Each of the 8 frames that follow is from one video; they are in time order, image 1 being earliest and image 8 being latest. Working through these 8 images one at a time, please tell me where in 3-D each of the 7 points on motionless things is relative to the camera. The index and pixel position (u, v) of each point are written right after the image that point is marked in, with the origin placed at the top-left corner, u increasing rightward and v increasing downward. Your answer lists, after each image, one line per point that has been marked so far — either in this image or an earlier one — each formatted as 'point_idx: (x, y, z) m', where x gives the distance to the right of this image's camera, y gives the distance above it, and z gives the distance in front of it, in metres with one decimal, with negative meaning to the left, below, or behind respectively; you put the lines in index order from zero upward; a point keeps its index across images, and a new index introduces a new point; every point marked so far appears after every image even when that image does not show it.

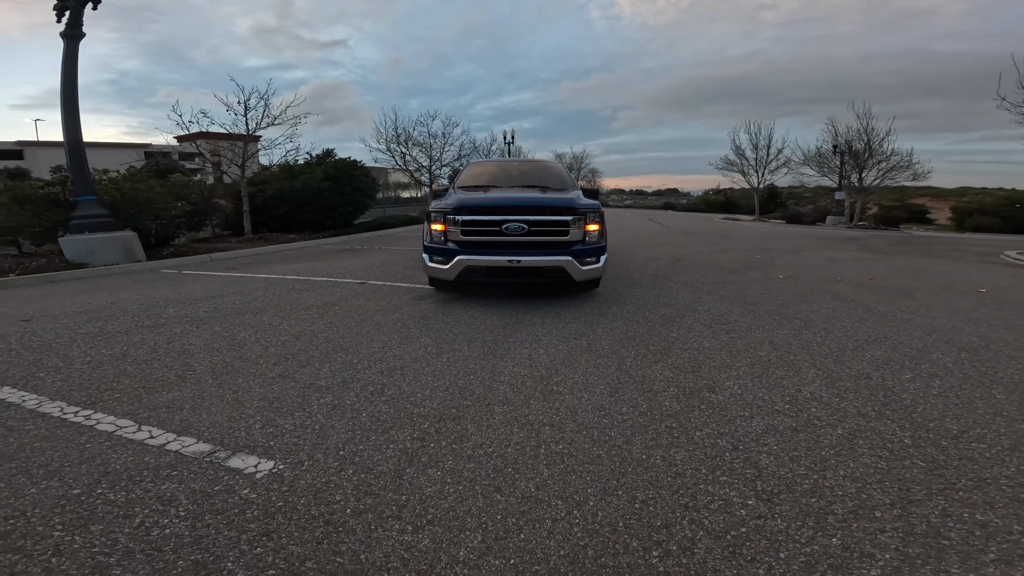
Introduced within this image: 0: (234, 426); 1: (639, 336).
0: (-1.7, -0.8, +2.5) m
1: (+1.6, -0.6, +4.2) m
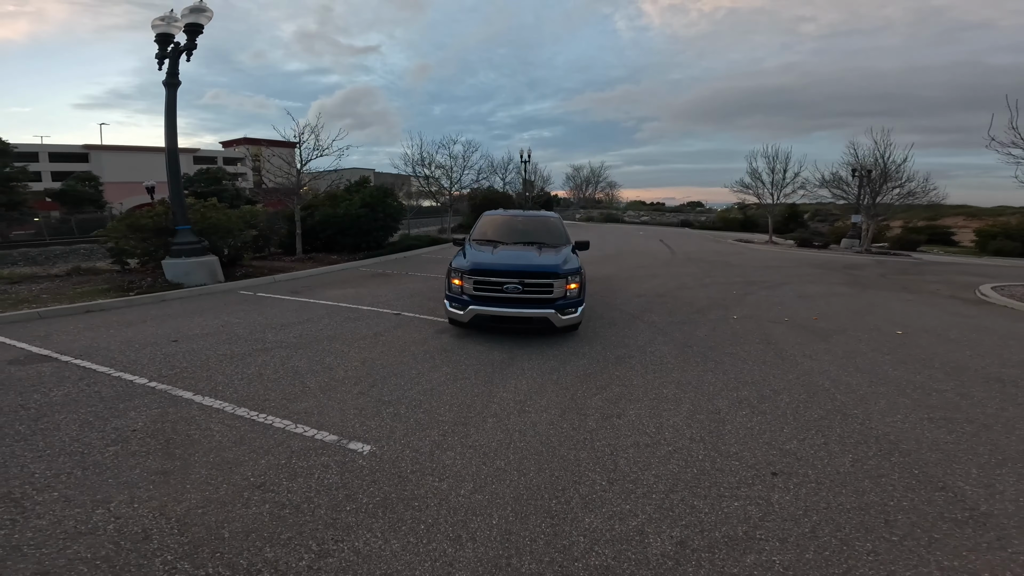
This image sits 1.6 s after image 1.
0: (-1.9, -1.5, +4.6) m
1: (+1.5, -1.4, +6.1) m
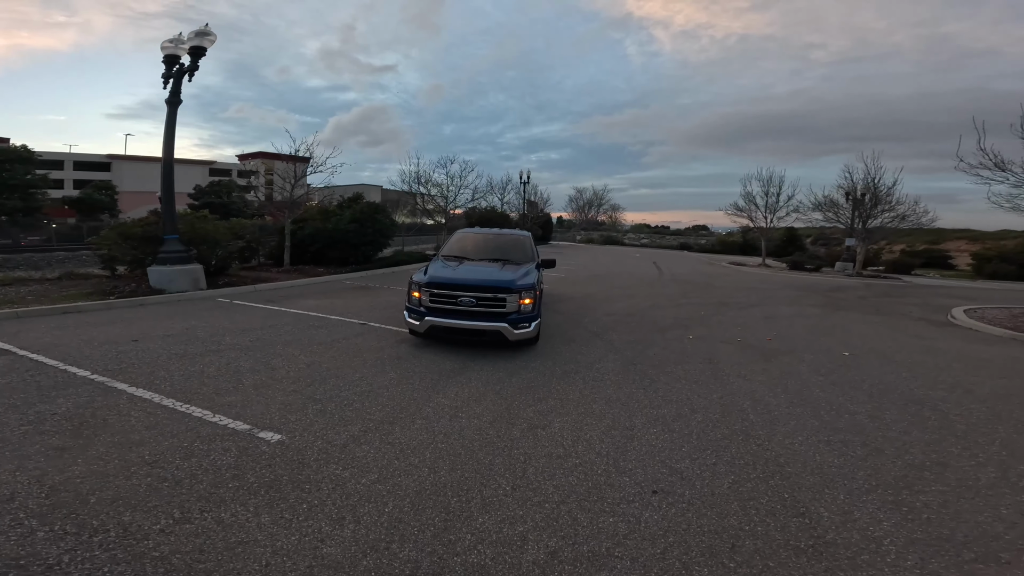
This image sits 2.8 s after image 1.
0: (-2.9, -1.5, +4.8) m
1: (+0.5, -1.5, +6.2) m
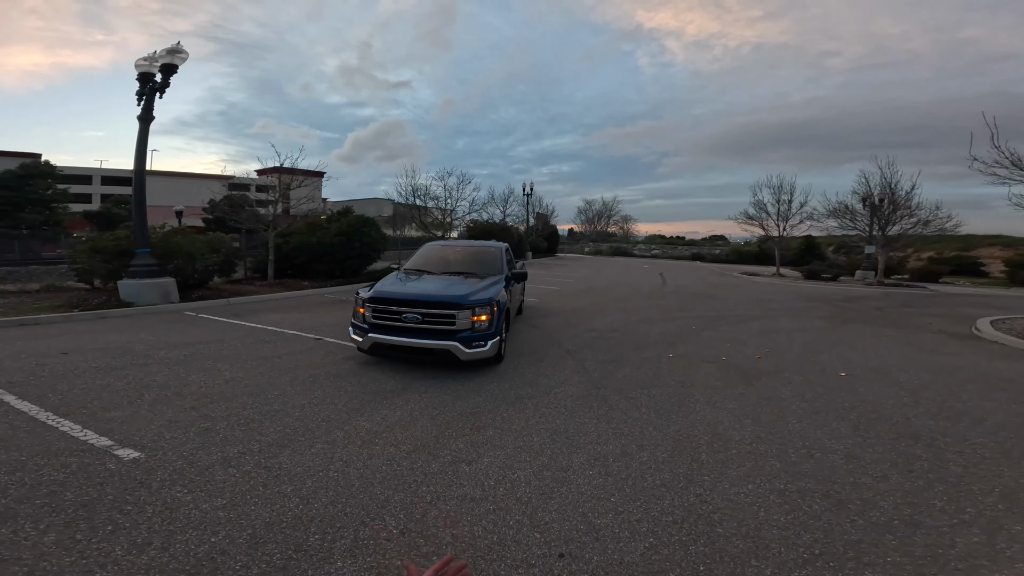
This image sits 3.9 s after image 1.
0: (-3.9, -1.6, +4.2) m
1: (-0.4, -1.7, +5.5) m
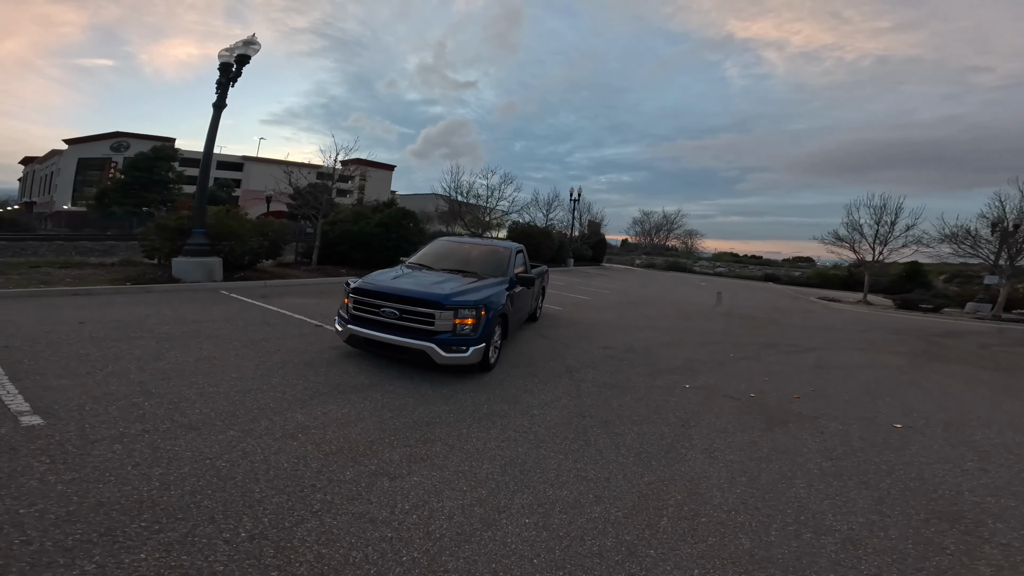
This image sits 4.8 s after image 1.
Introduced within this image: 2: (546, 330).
0: (-4.5, -1.3, +4.1) m
1: (-0.9, -1.7, +4.9) m
2: (+0.8, -1.0, +9.5) m
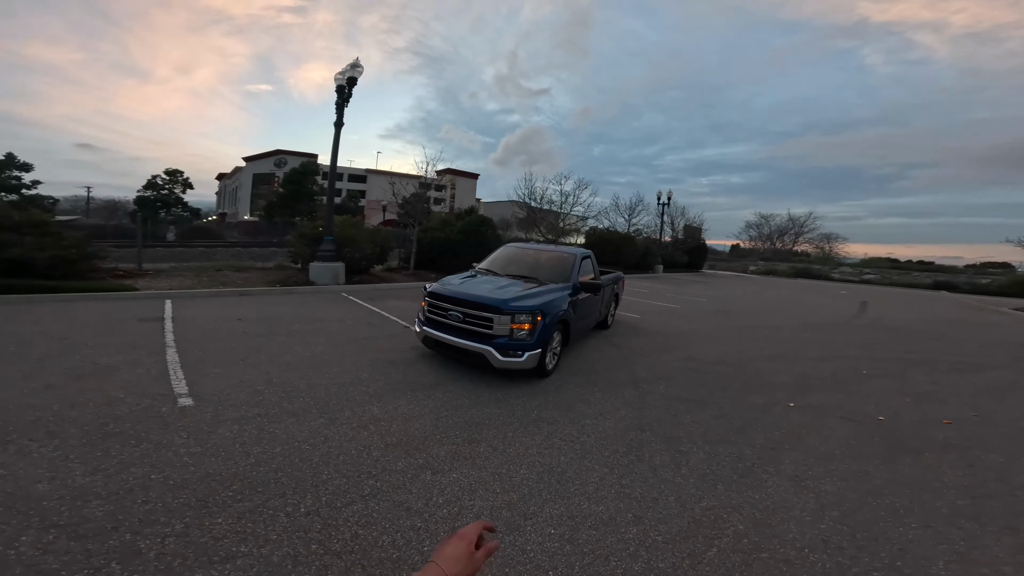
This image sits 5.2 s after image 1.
0: (-4.0, -1.3, +5.2) m
1: (-0.3, -1.7, +5.0) m
2: (+2.5, -1.2, +9.2) m
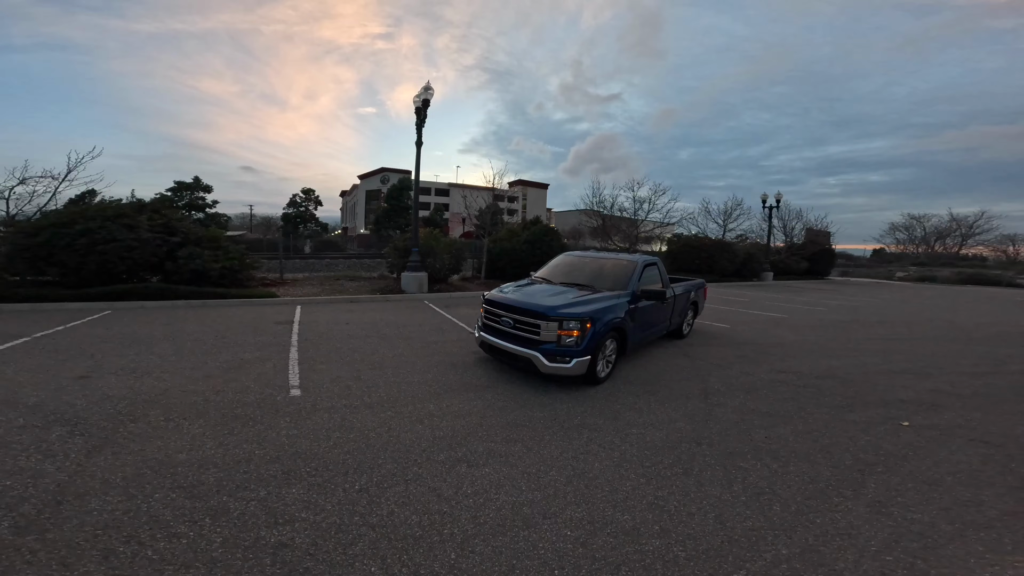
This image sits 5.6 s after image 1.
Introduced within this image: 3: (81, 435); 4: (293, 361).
0: (-3.3, -1.4, +6.1) m
1: (+0.3, -1.8, +5.2) m
2: (+3.8, -1.3, +8.6) m
3: (-4.2, -1.4, +3.9) m
4: (-3.9, -1.3, +6.9) m
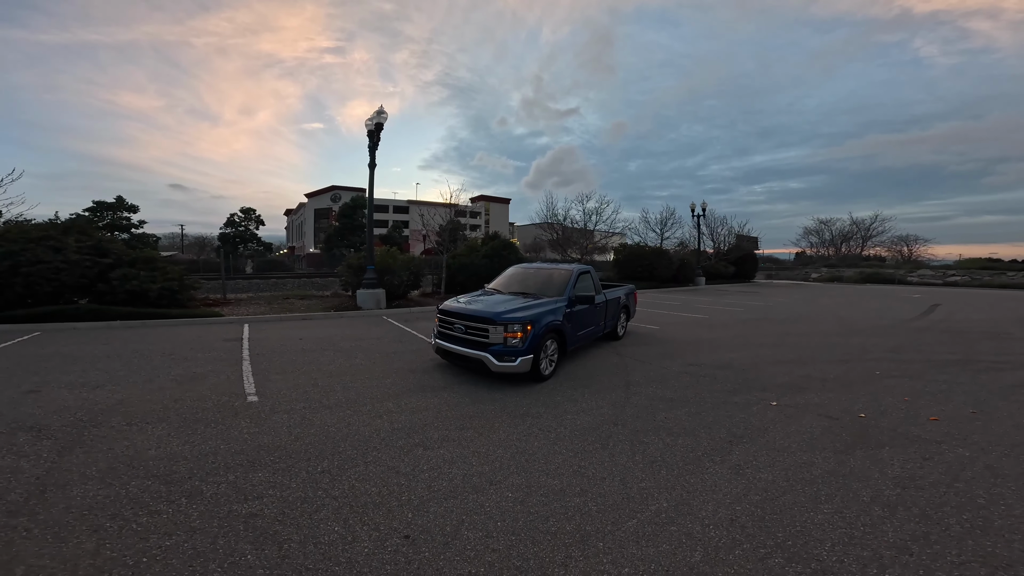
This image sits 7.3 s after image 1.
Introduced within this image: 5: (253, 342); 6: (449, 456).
0: (-4.1, -1.6, +6.3) m
1: (-0.4, -1.9, +5.8) m
2: (+2.7, -1.5, +9.6) m
3: (-4.7, -1.5, +4.0) m
4: (-4.7, -1.5, +7.0) m
5: (-6.7, -1.3, +10.0) m
6: (-0.7, -2.0, +4.7) m
